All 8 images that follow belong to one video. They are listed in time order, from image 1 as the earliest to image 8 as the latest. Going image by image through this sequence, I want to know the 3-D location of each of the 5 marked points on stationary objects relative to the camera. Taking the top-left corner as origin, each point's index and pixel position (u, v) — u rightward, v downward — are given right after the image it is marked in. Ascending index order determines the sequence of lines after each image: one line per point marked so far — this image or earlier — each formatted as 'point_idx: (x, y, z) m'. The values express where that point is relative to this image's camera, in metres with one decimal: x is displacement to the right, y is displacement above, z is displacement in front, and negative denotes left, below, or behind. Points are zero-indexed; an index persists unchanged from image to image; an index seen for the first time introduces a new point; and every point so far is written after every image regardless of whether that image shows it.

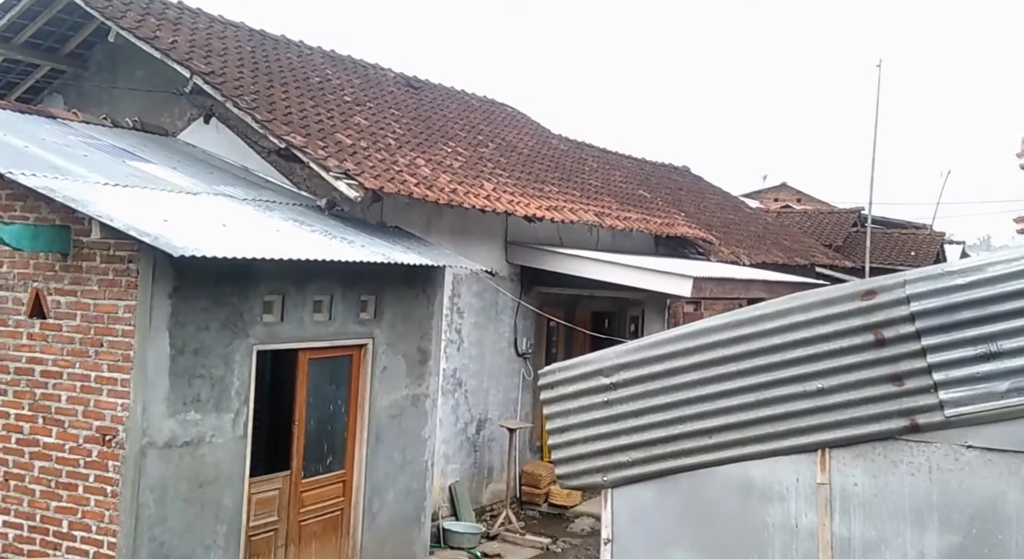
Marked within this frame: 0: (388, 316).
0: (-1.0, -0.3, +9.1) m
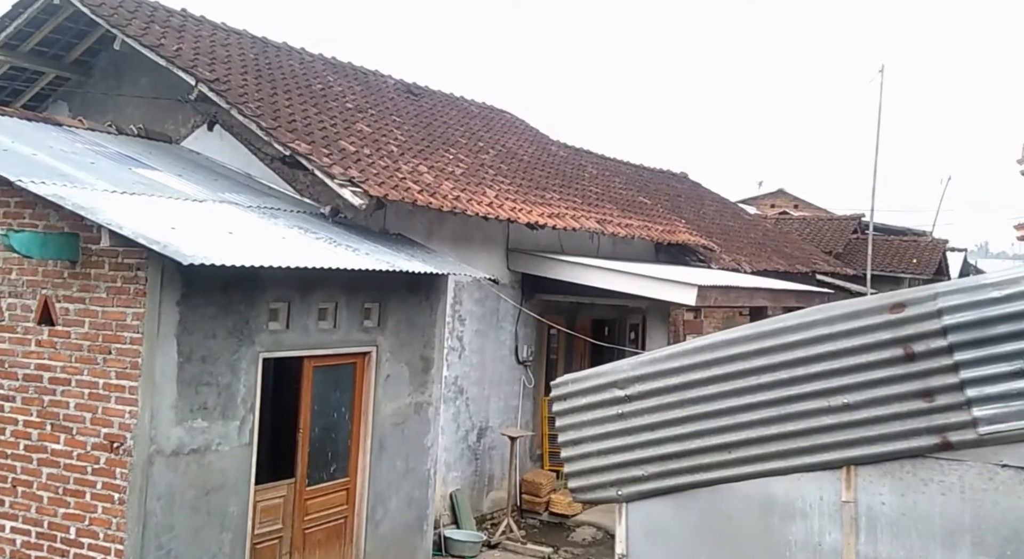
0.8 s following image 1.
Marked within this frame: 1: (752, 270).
0: (-1.0, -0.4, +9.1) m
1: (+3.2, +0.1, +15.2) m
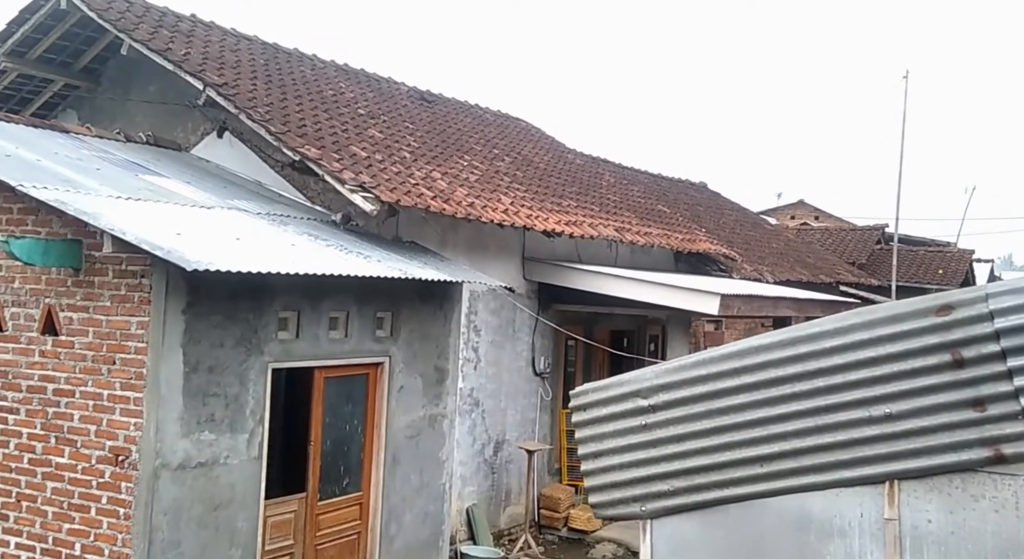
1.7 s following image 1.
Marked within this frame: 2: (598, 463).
0: (-0.8, -0.4, +8.8) m
1: (+3.4, 0.0, +14.9) m
2: (+0.4, -0.8, +5.1) m
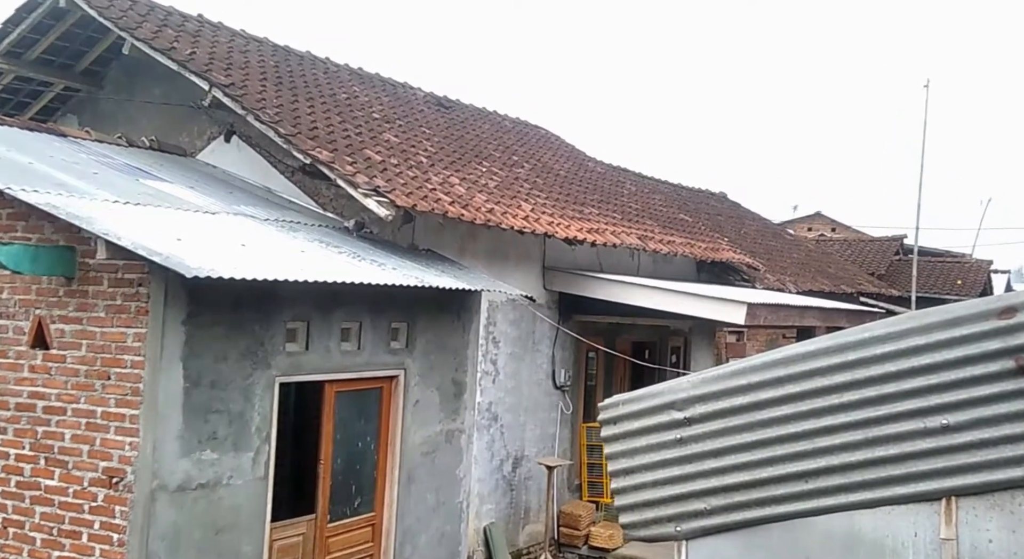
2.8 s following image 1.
0: (-0.7, -0.5, +8.4) m
1: (+3.7, -0.1, +14.4) m
2: (+0.5, -0.8, +4.7) m
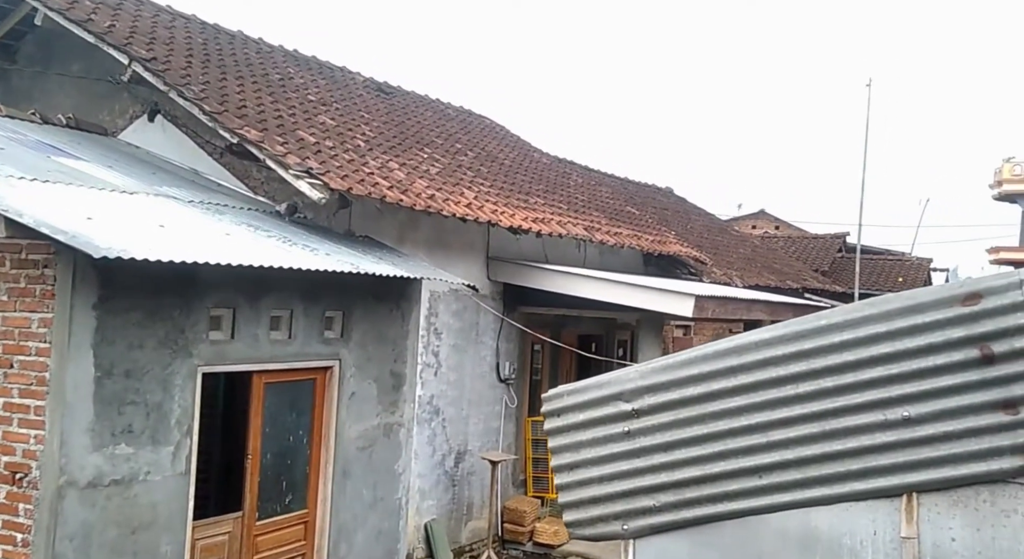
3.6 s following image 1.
0: (-1.1, -0.4, +8.0) m
1: (+3.0, -0.1, +14.2) m
2: (+0.2, -0.8, +4.3) m
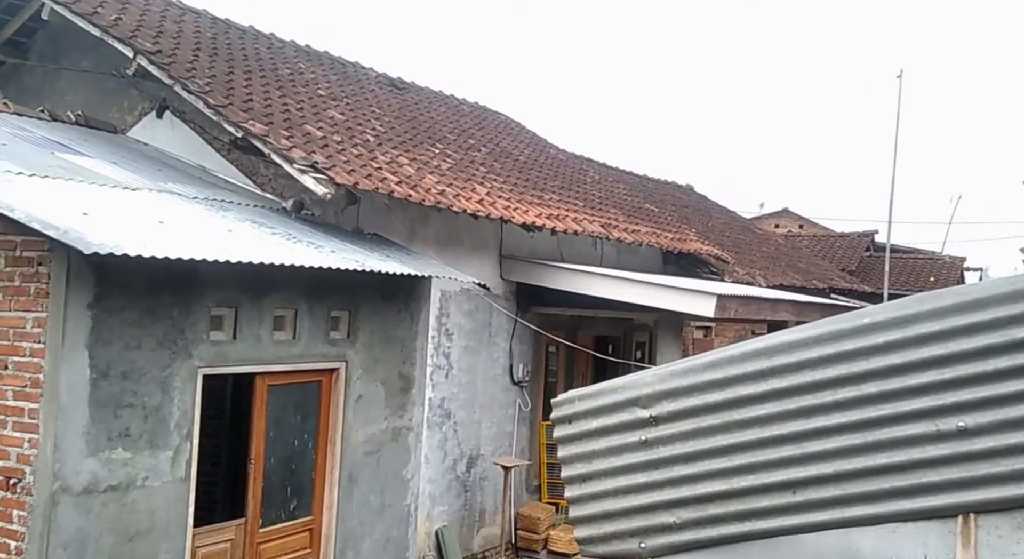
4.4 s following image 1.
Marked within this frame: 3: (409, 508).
0: (-1.0, -0.4, +7.8) m
1: (+3.2, -0.1, +13.9) m
2: (+0.3, -0.8, +4.1) m
3: (-0.8, -1.7, +8.4) m
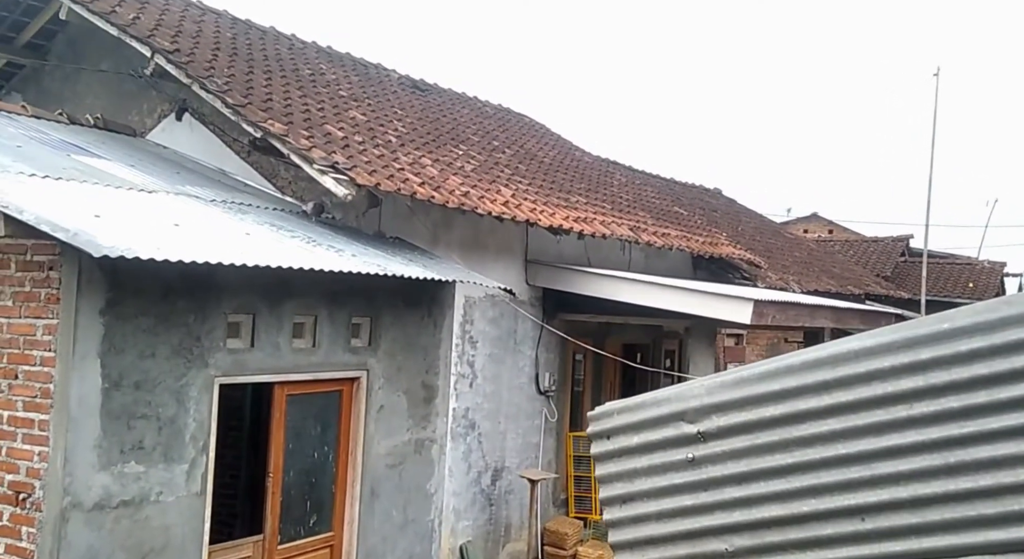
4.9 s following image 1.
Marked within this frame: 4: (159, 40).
0: (-0.8, -0.4, +7.5) m
1: (+3.5, -0.1, +13.6) m
2: (+0.4, -0.8, +3.8) m
3: (-0.6, -1.7, +8.1) m
4: (-2.5, +1.7, +8.0) m
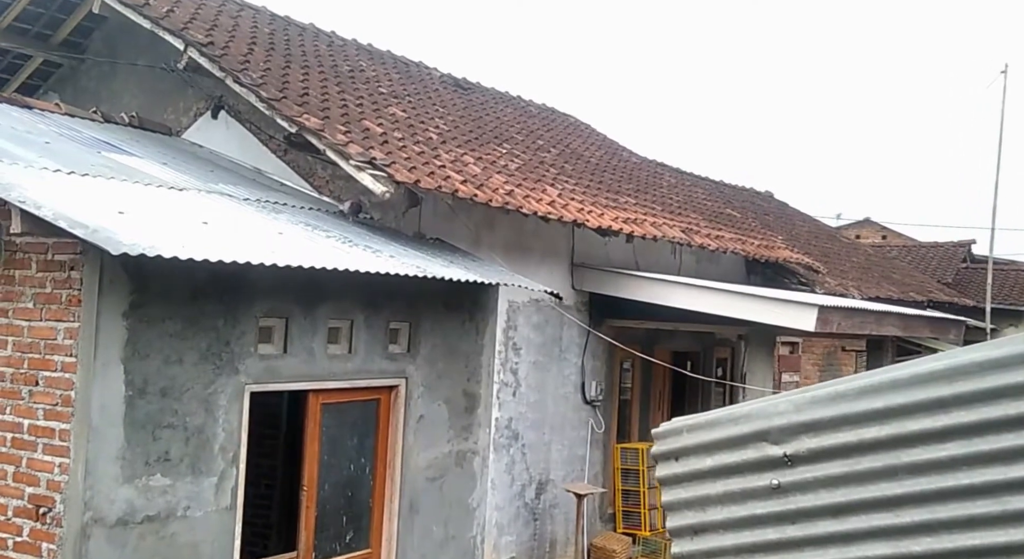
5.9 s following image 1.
0: (-0.5, -0.4, +7.1) m
1: (+4.0, -0.2, +13.1) m
2: (+0.5, -0.8, +3.3) m
3: (-0.2, -1.7, +7.7) m
4: (-2.2, +1.7, +7.7) m
